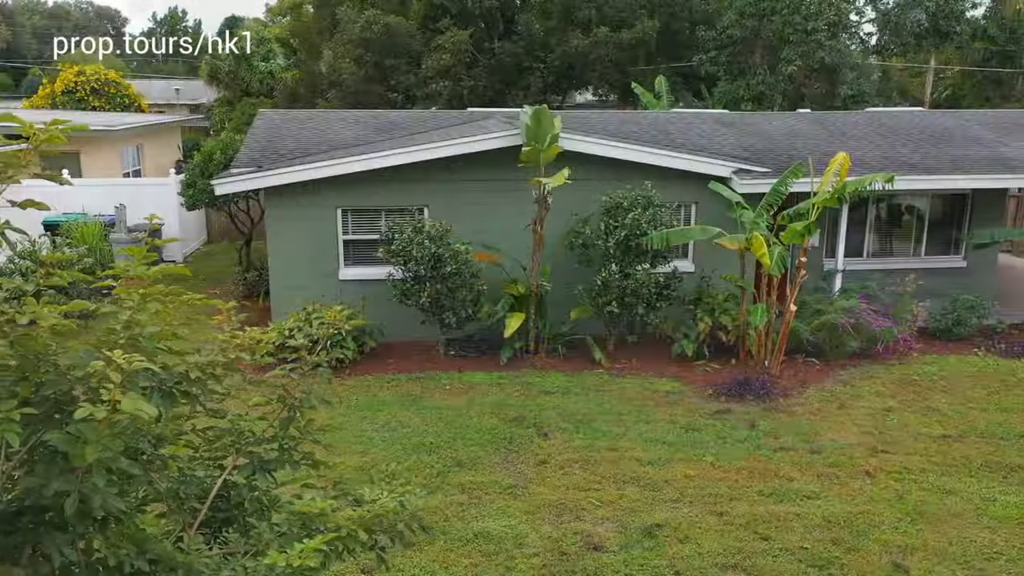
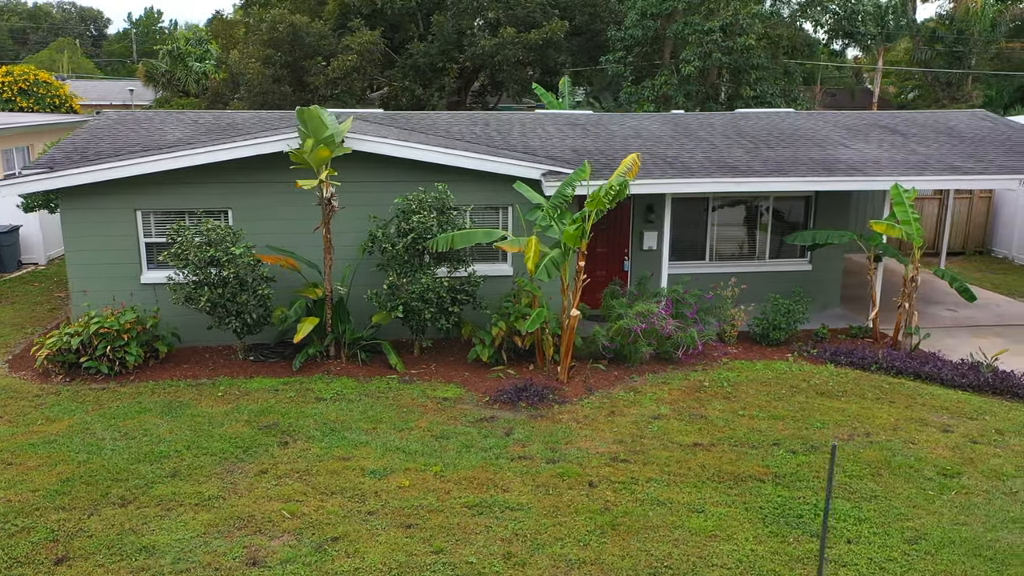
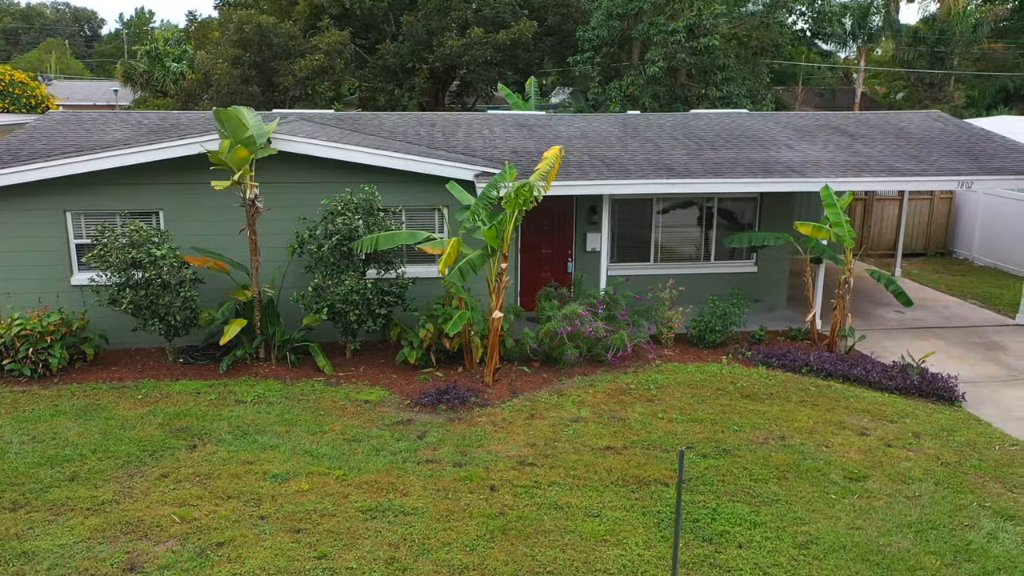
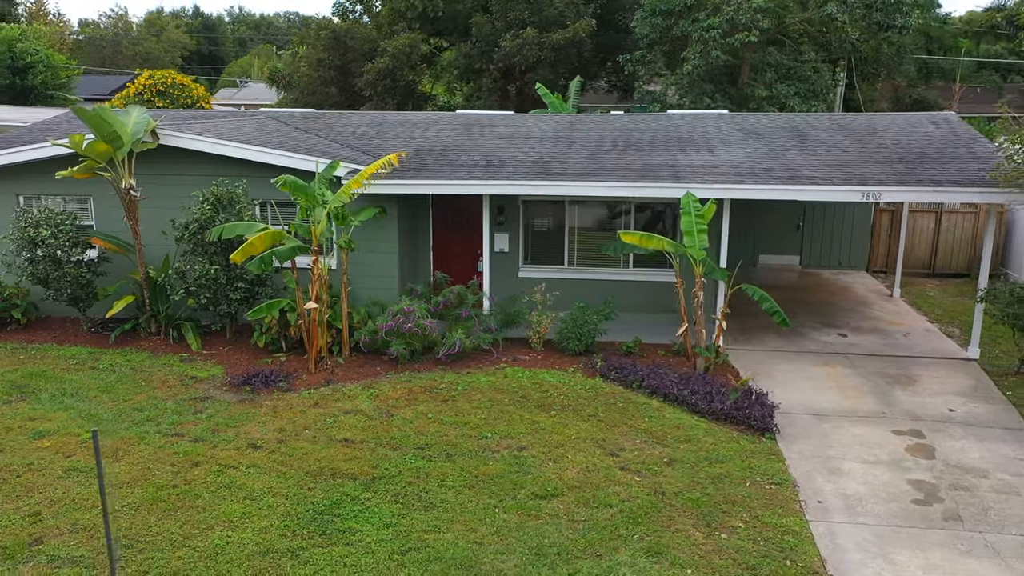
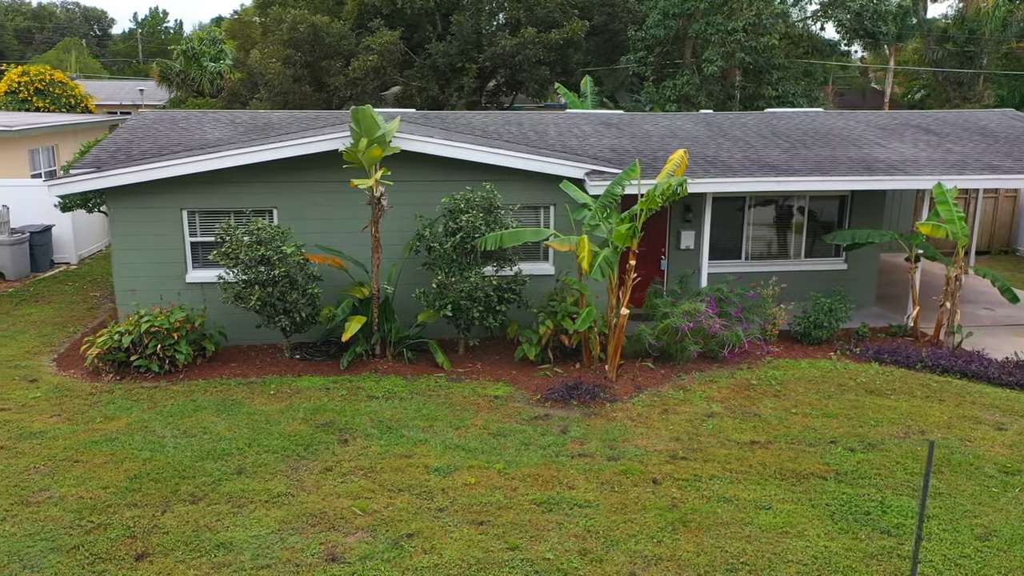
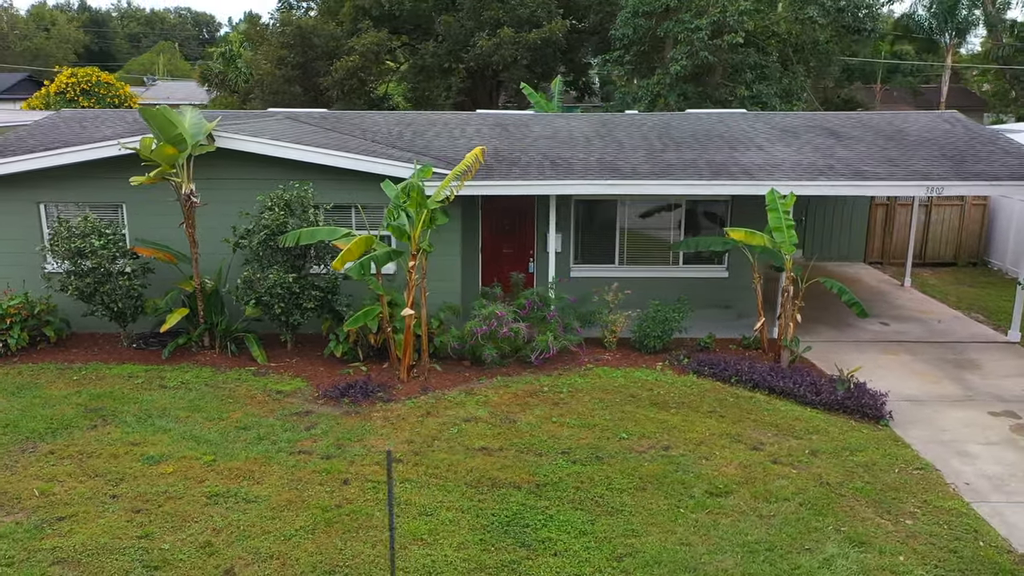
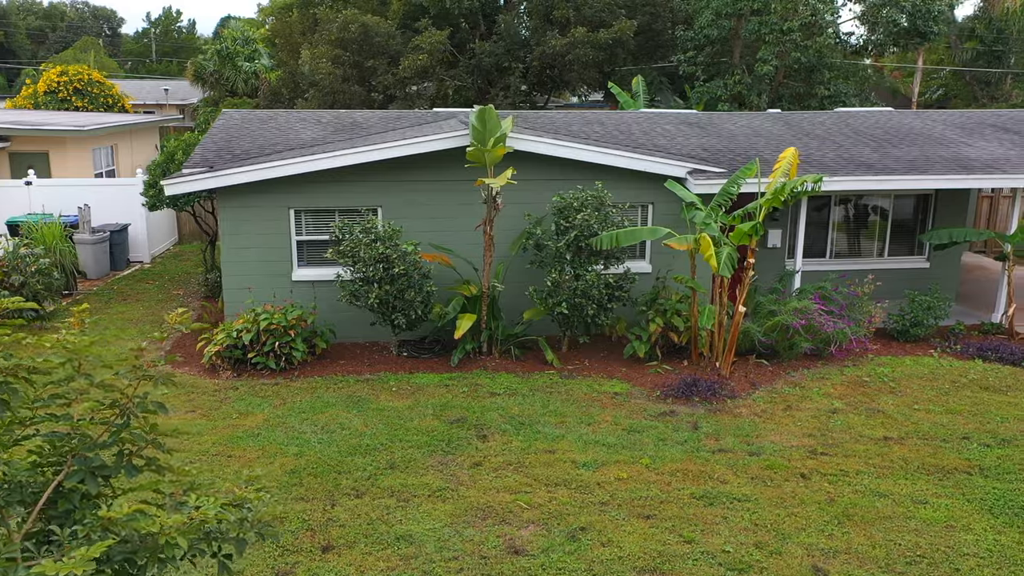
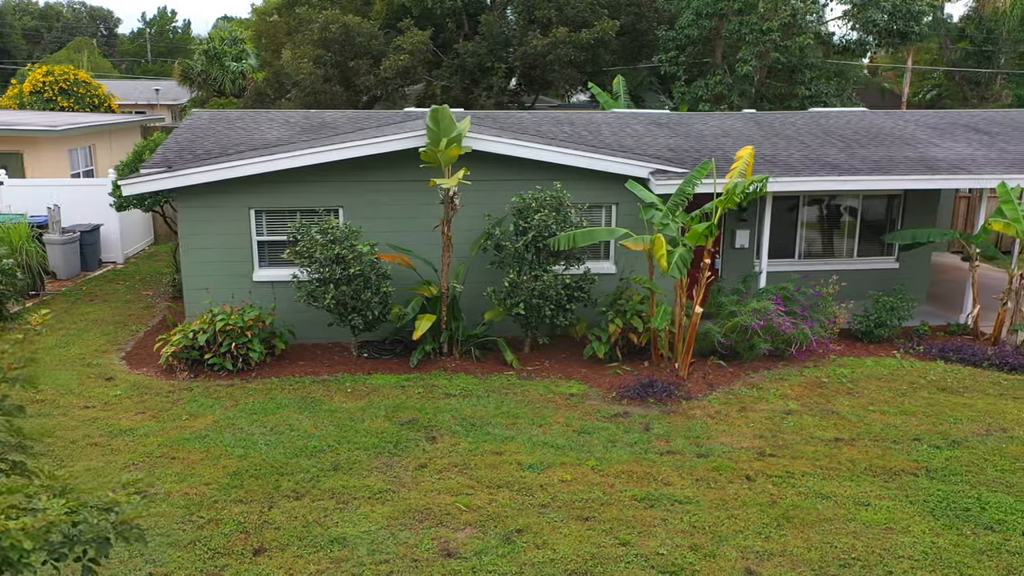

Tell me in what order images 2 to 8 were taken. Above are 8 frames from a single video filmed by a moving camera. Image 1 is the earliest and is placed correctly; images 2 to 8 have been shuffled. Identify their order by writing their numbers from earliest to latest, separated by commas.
7, 8, 5, 2, 3, 6, 4
